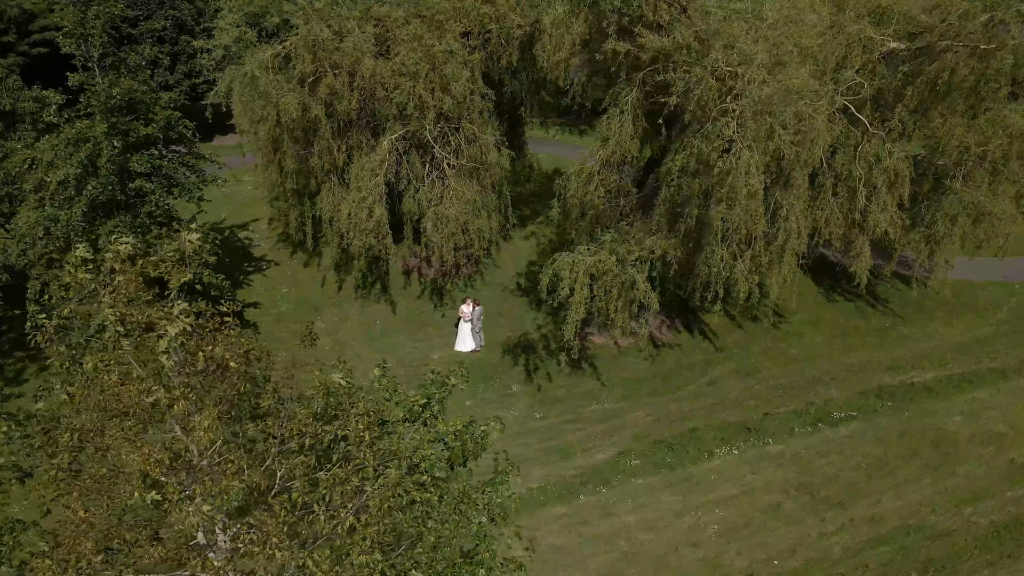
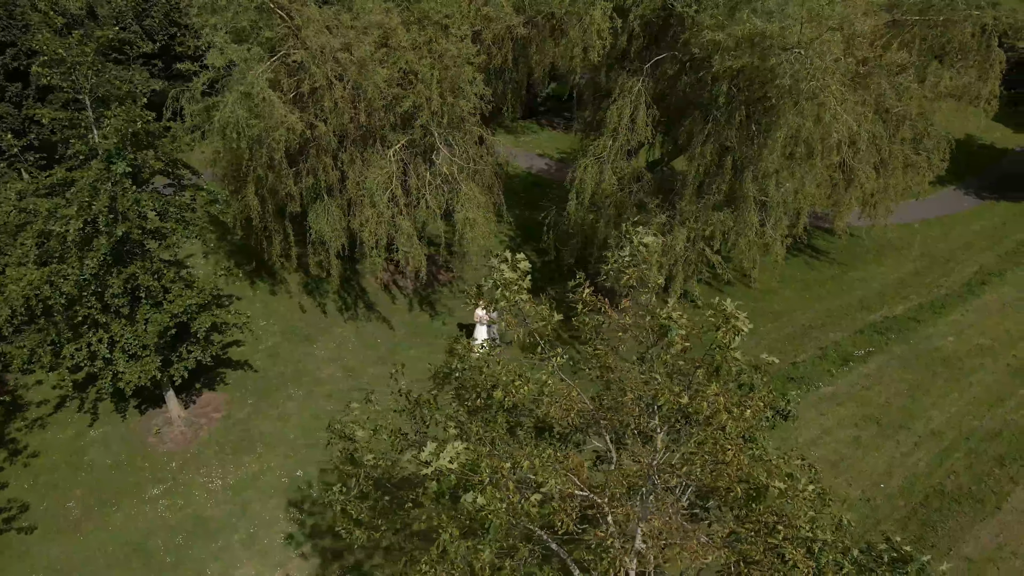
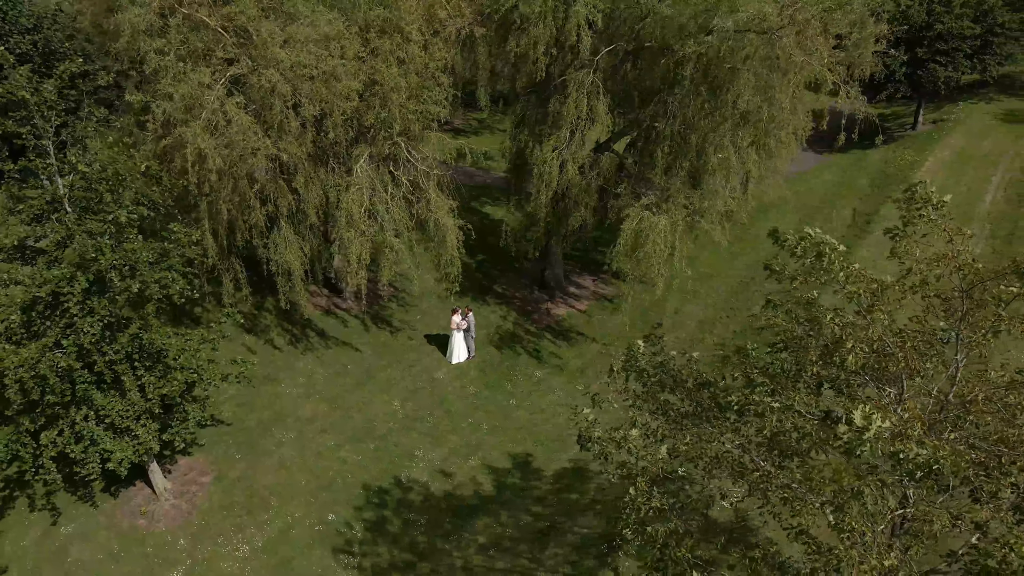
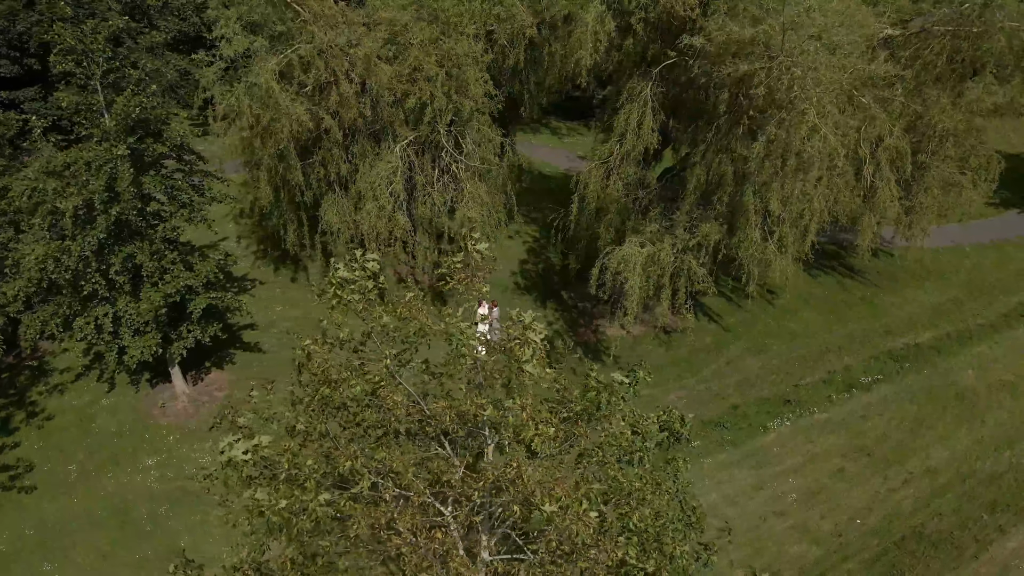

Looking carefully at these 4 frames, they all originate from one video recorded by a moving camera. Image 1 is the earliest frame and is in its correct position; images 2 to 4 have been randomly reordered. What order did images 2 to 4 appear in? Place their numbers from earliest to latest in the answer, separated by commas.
4, 2, 3
